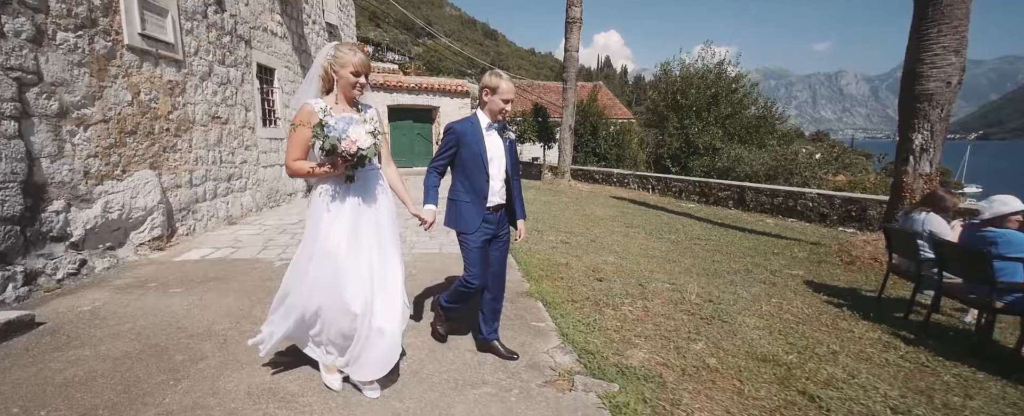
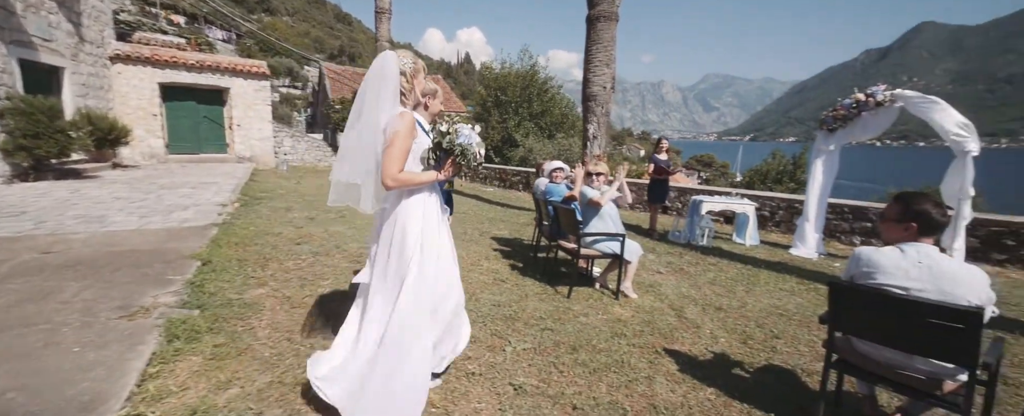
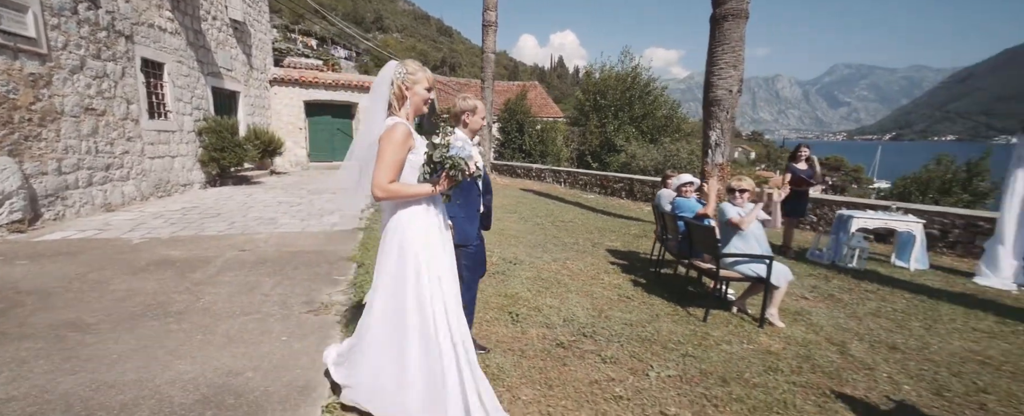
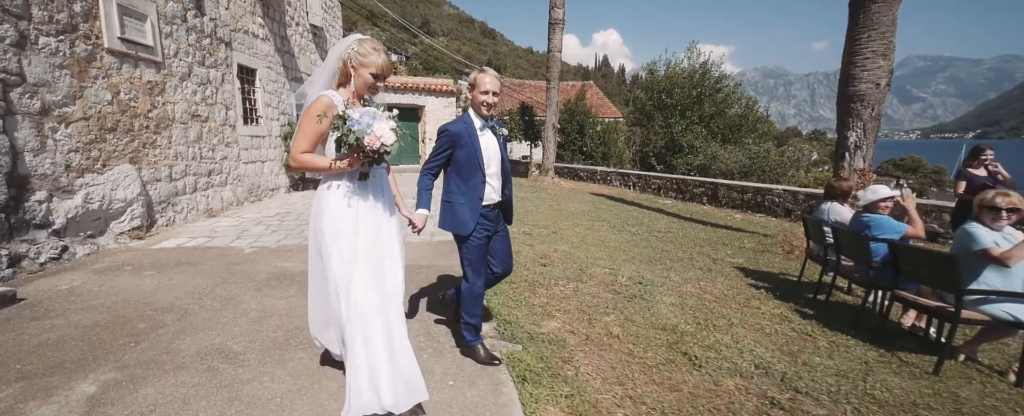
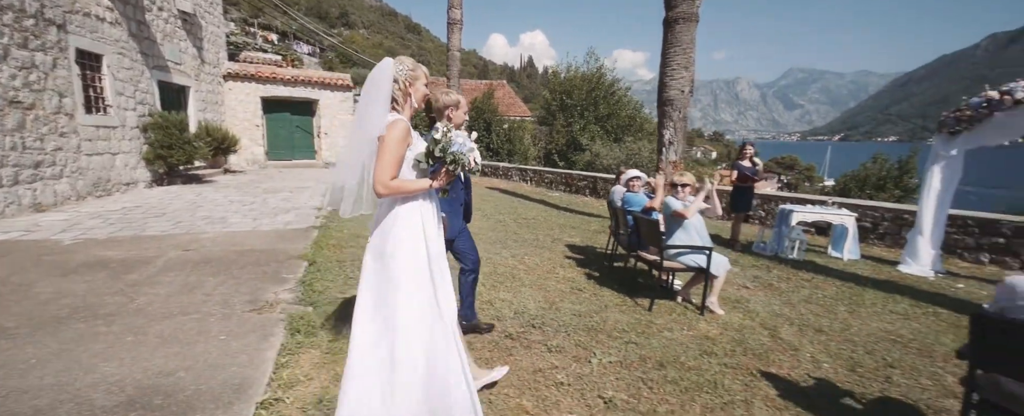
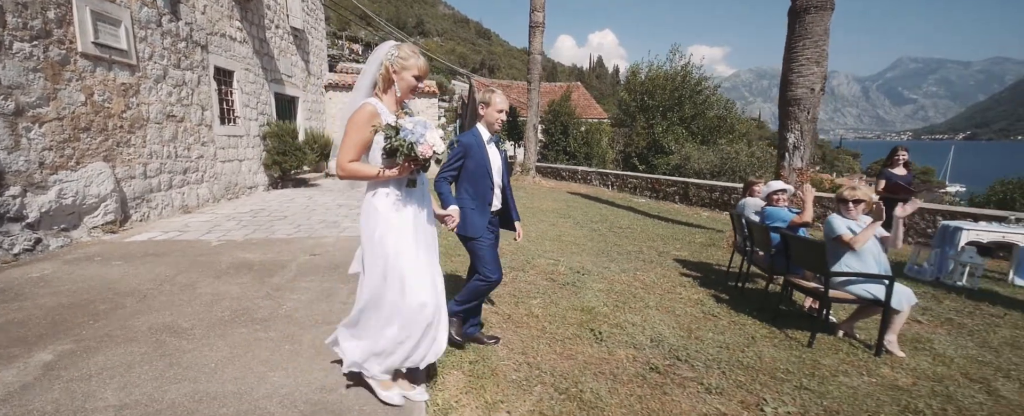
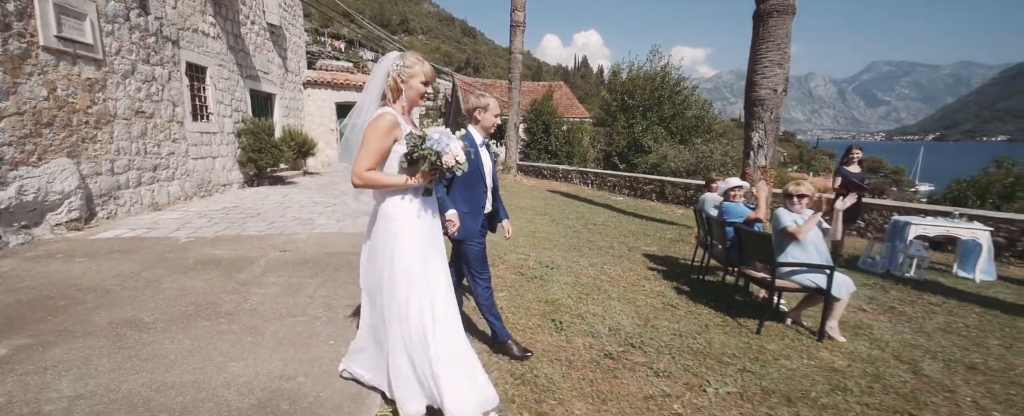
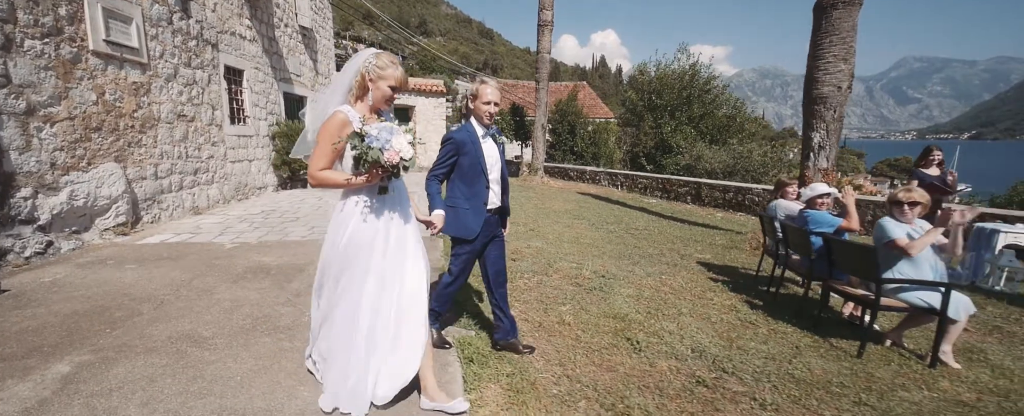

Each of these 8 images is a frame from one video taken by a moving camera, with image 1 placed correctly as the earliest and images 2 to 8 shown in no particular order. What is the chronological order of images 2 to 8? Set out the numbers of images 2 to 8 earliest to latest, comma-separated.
4, 8, 6, 7, 3, 5, 2
